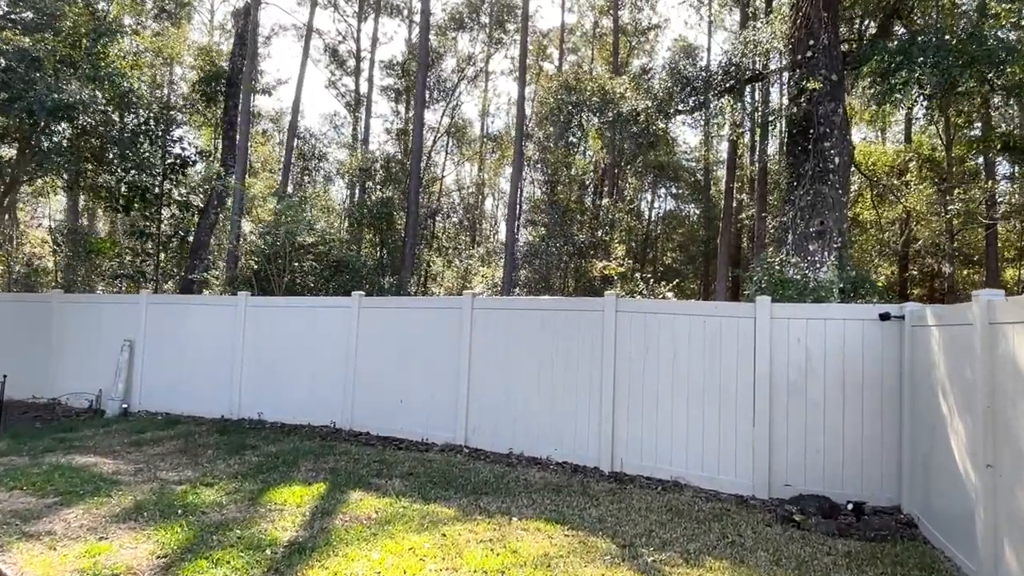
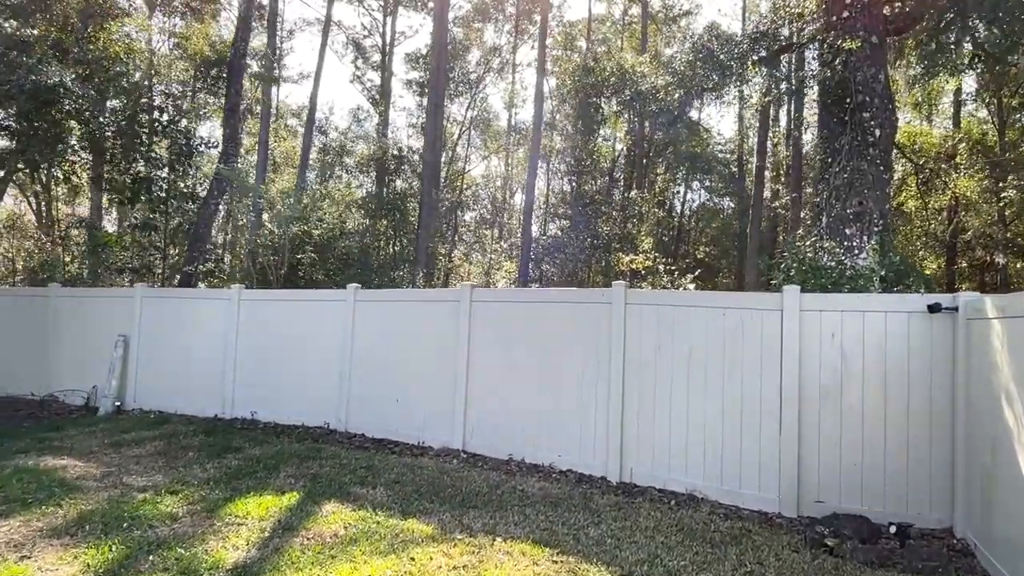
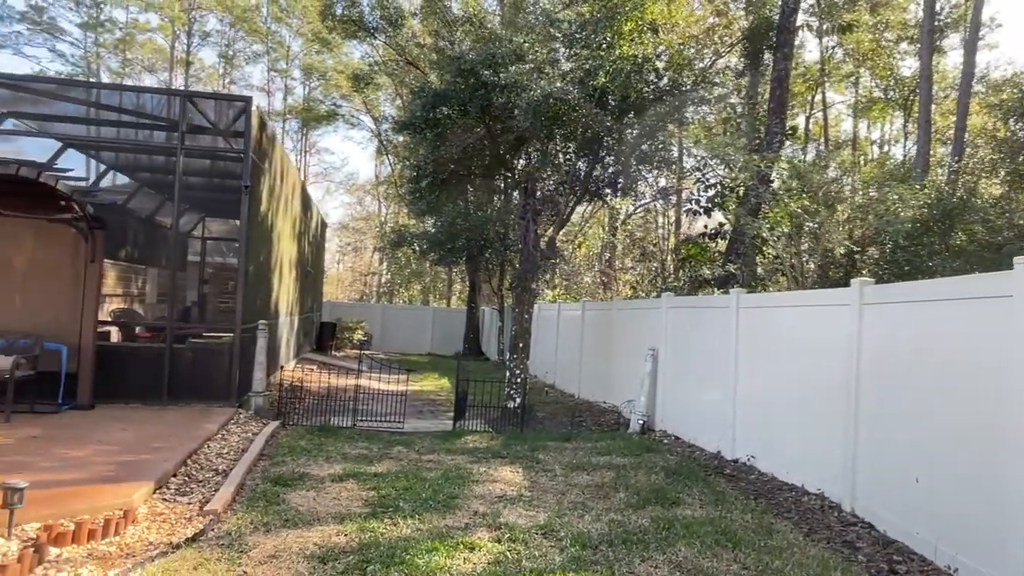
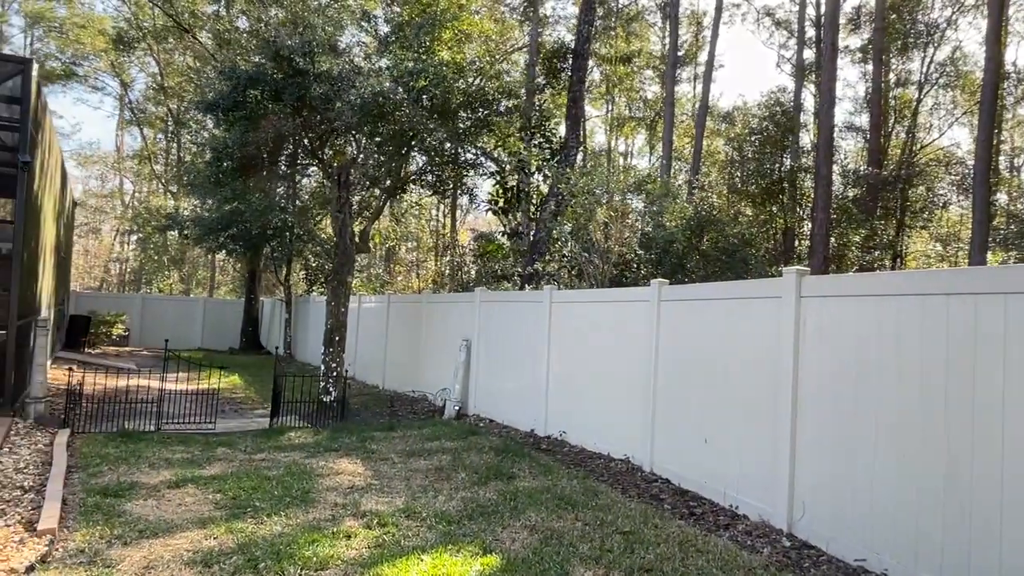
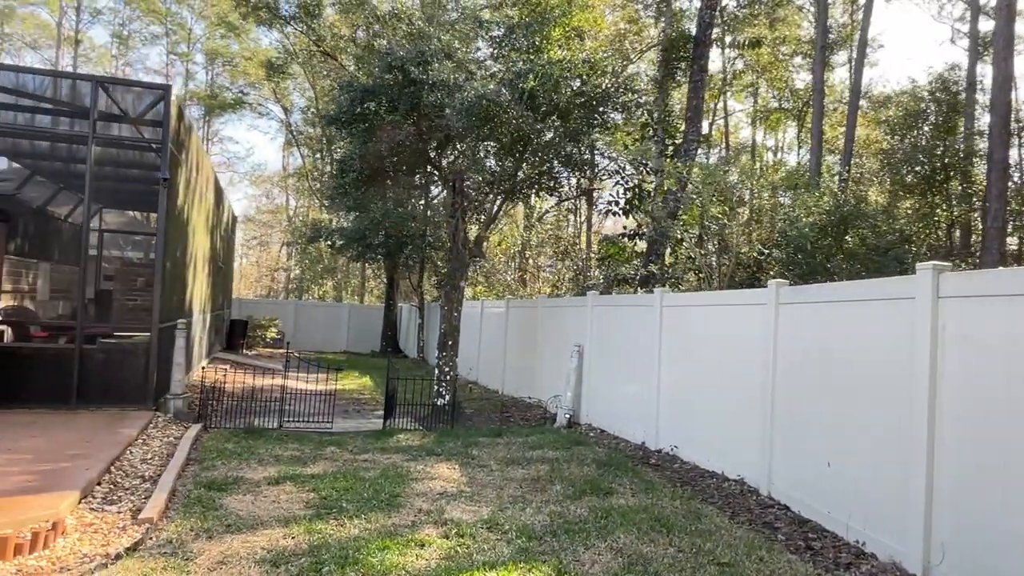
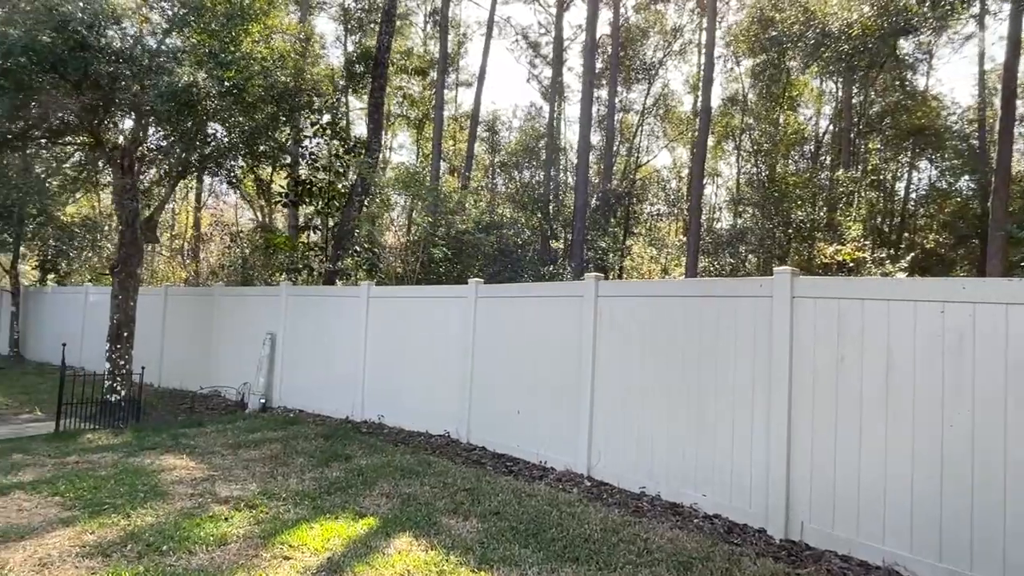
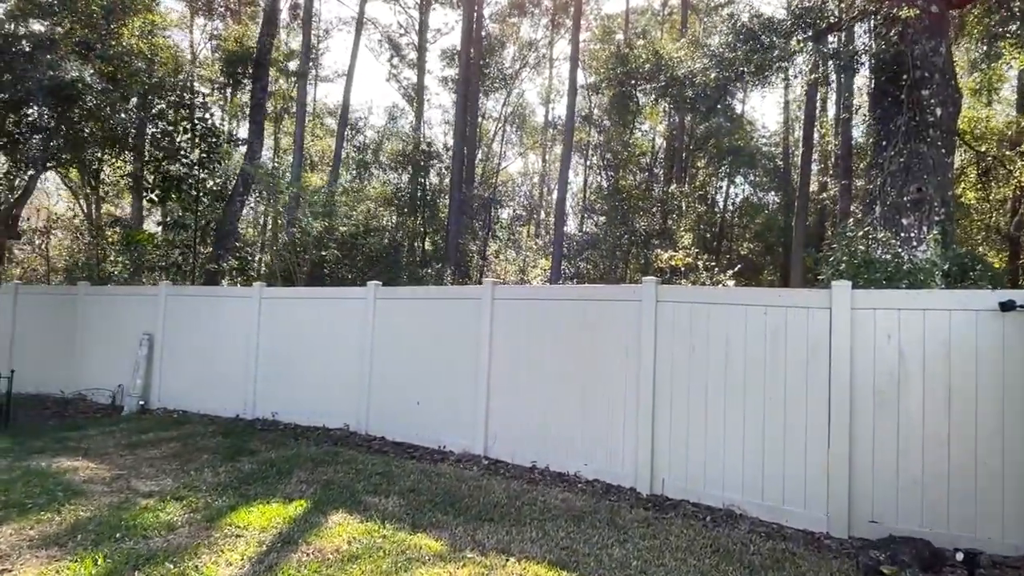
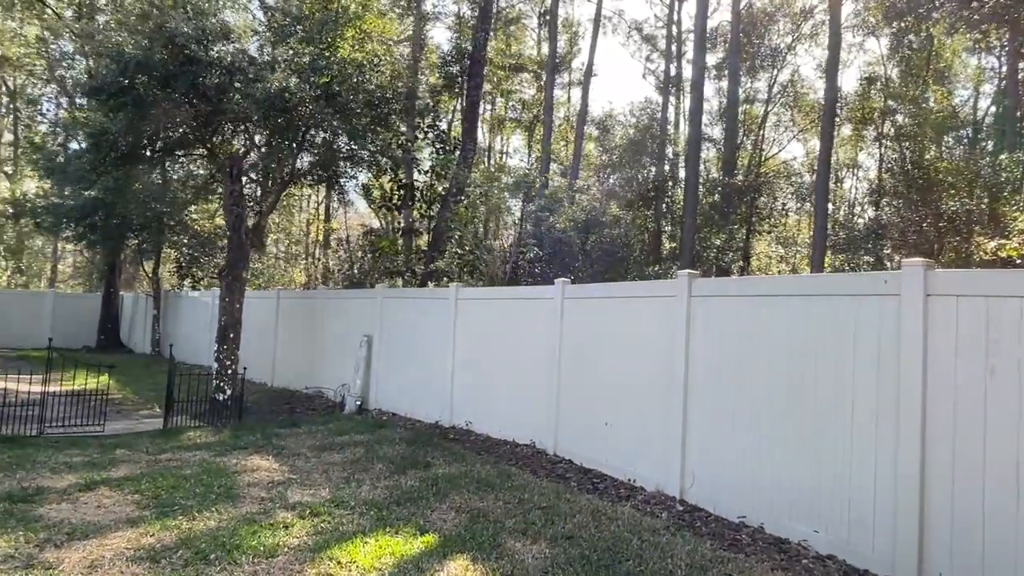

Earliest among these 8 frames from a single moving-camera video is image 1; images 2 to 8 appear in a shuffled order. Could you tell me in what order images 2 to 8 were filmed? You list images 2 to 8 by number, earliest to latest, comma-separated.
2, 7, 6, 8, 4, 5, 3
